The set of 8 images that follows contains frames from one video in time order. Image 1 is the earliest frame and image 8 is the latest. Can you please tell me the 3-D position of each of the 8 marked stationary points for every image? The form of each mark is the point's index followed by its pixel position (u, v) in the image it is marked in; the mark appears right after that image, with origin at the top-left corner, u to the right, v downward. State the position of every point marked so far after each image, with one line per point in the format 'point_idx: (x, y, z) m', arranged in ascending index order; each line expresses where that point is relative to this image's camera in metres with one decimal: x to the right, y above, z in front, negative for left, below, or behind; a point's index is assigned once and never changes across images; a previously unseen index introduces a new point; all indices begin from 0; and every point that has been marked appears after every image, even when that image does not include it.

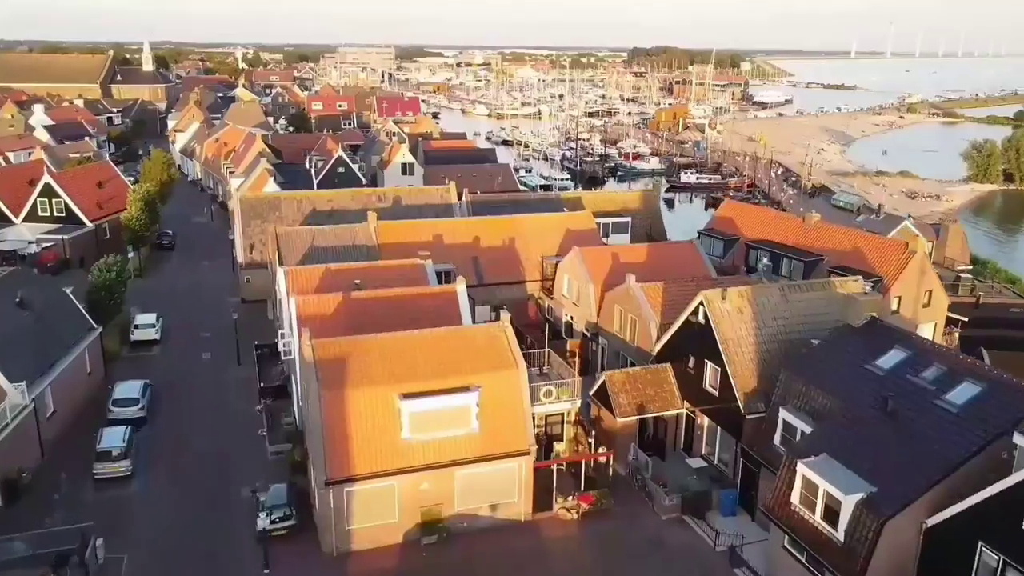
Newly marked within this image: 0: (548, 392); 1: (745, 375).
0: (+0.8, -2.3, +18.4) m
1: (+5.0, -1.8, +17.4) m
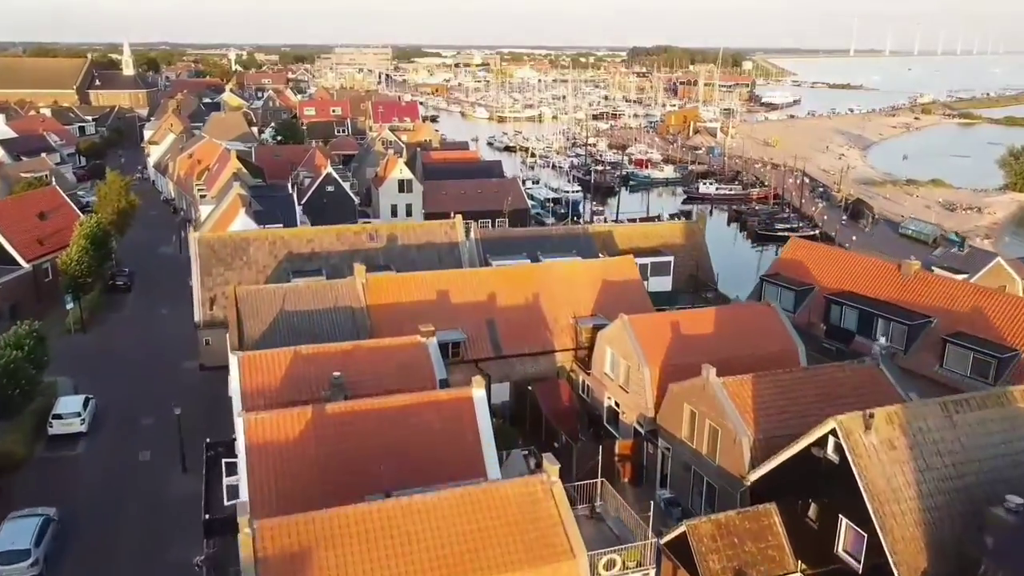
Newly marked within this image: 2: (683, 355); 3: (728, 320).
0: (+1.5, -4.2, +12.6) m
1: (+5.7, -3.7, +11.6) m
2: (+3.9, -1.6, +18.8) m
3: (+5.3, -0.8, +19.8) m
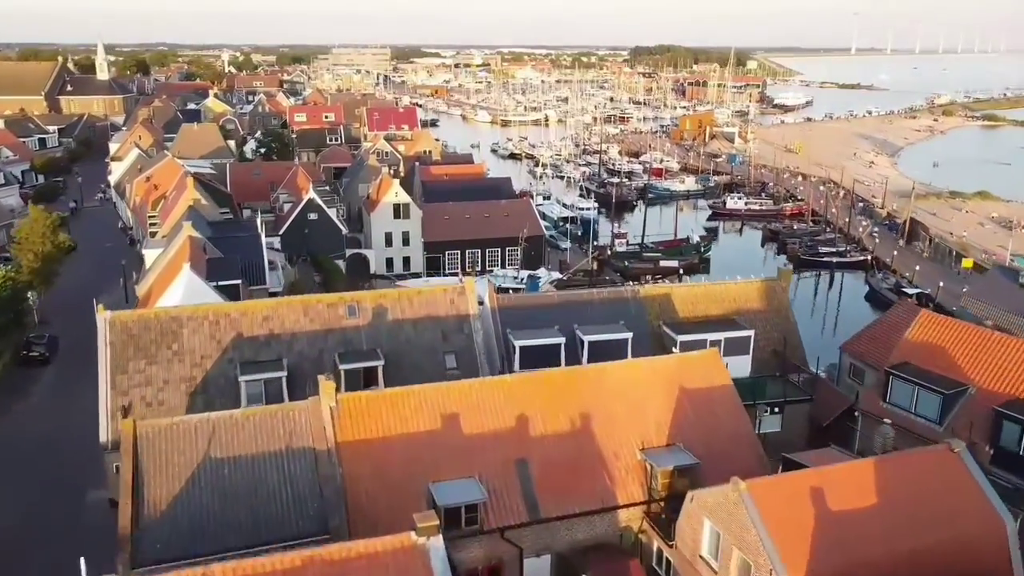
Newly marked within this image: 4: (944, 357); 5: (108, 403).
0: (+2.3, -6.5, +5.6) m
1: (+6.4, -5.9, +4.5) m
2: (+4.7, -3.8, +11.7) m
3: (+6.0, -3.0, +12.8) m
4: (+9.8, -1.5, +18.6) m
5: (-8.8, -2.5, +17.8) m
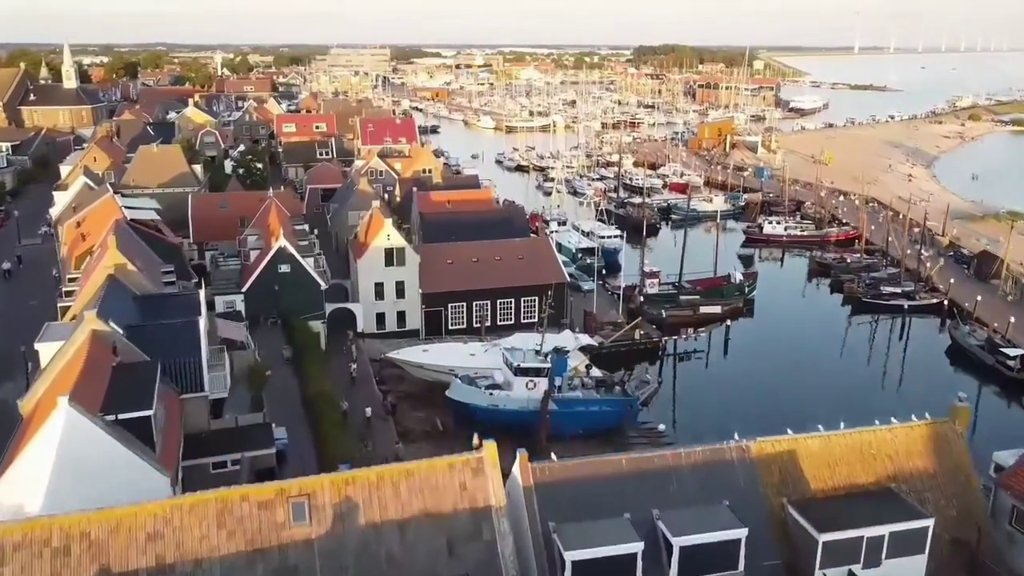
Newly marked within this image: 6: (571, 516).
0: (+3.0, -9.3, -2.2) m
1: (+7.1, -8.7, -3.3) m
2: (+5.4, -6.6, +3.9) m
3: (+6.7, -5.8, +5.0) m
4: (+10.6, -4.2, +10.8) m
5: (-8.0, -5.3, +10.0) m
6: (+1.0, -3.8, +13.5) m
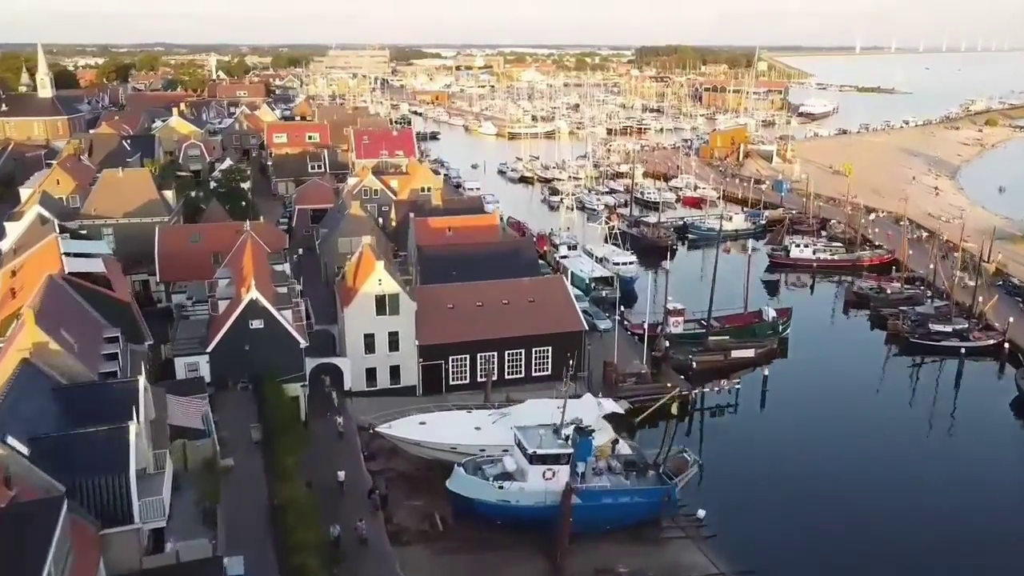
0: (+3.4, -11.3, -7.1) m
1: (+7.6, -10.8, -8.1) m
2: (+5.8, -8.6, -0.9) m
3: (+7.1, -7.8, +0.1) m
4: (+11.0, -6.3, +6.0) m
5: (-7.6, -7.3, +5.1) m
6: (+1.4, -5.8, +8.7) m
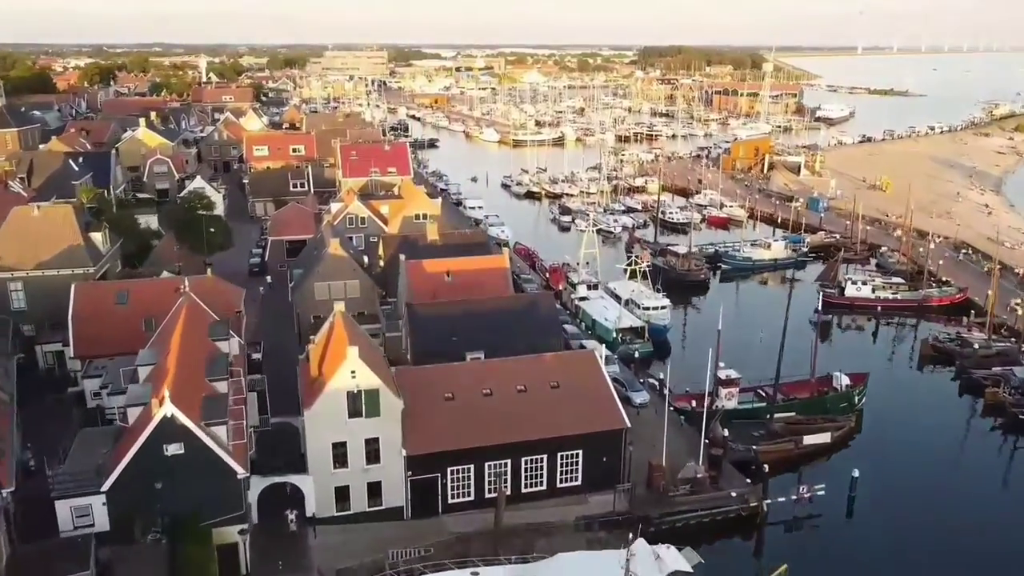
0: (+4.0, -14.0, -15.3) m
1: (+8.1, -13.4, -16.3) m
2: (+6.4, -11.3, -9.1) m
3: (+7.7, -10.5, -8.1) m
4: (+11.6, -8.9, -2.2) m
5: (-7.1, -10.0, -3.1) m
6: (+2.0, -8.5, +0.5) m
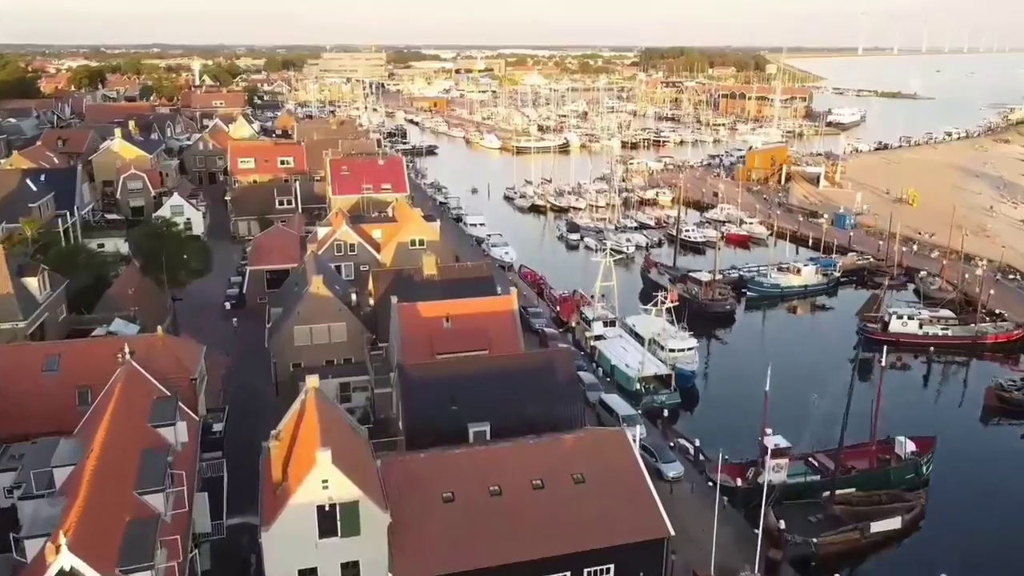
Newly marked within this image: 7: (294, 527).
0: (+4.4, -15.8, -20.4) m
1: (+8.5, -15.3, -21.4) m
2: (+6.8, -13.2, -14.2) m
3: (+8.1, -12.4, -13.2) m
4: (+12.0, -10.8, -7.3) m
5: (-6.7, -11.8, -8.2) m
6: (+2.4, -10.4, -4.6) m
7: (-4.9, -5.3, +18.1) m
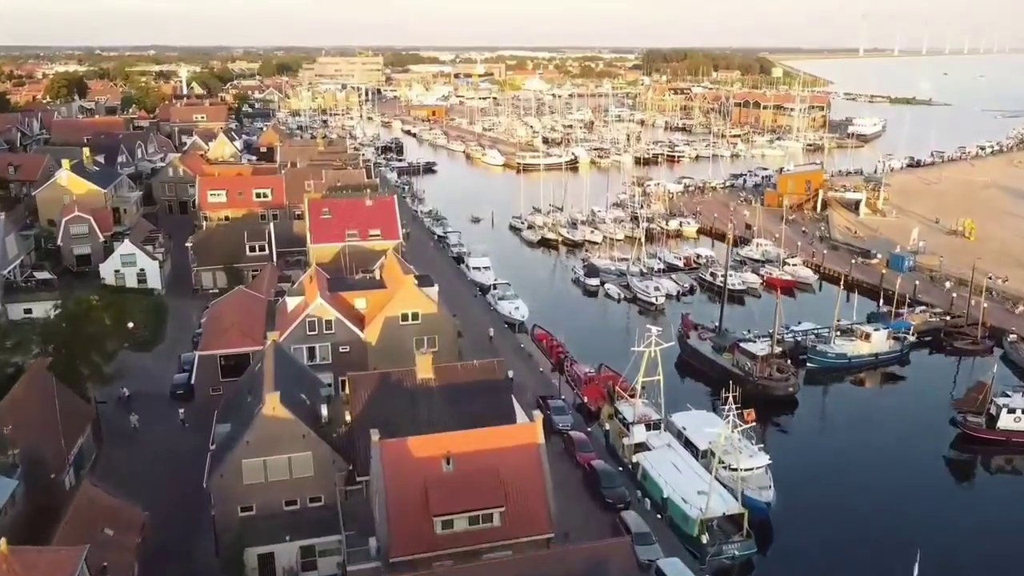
0: (+5.2, -19.6, -29.3) m
1: (+9.3, -19.1, -30.3) m
2: (+7.6, -16.9, -23.1) m
3: (+8.9, -16.1, -22.1) m
4: (+12.7, -14.6, -16.2) m
5: (-5.9, -15.6, -17.1) m
6: (+3.1, -14.1, -13.5) m
7: (-4.1, -9.1, +9.2) m
